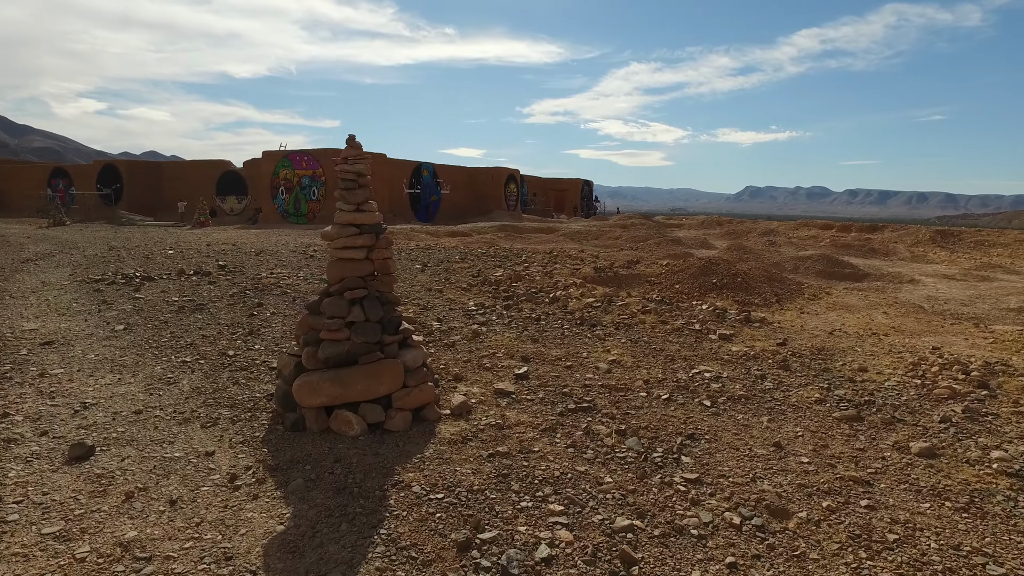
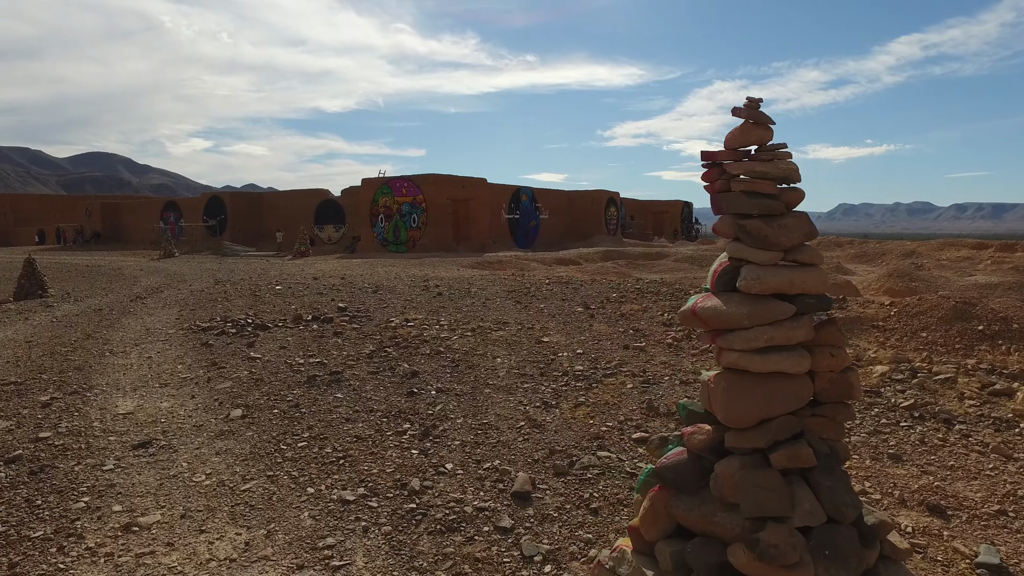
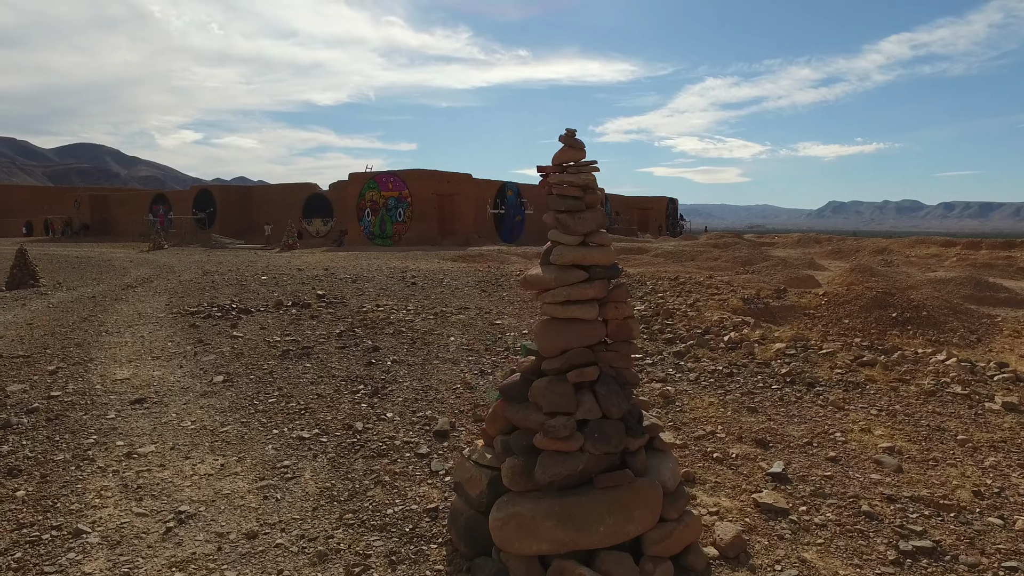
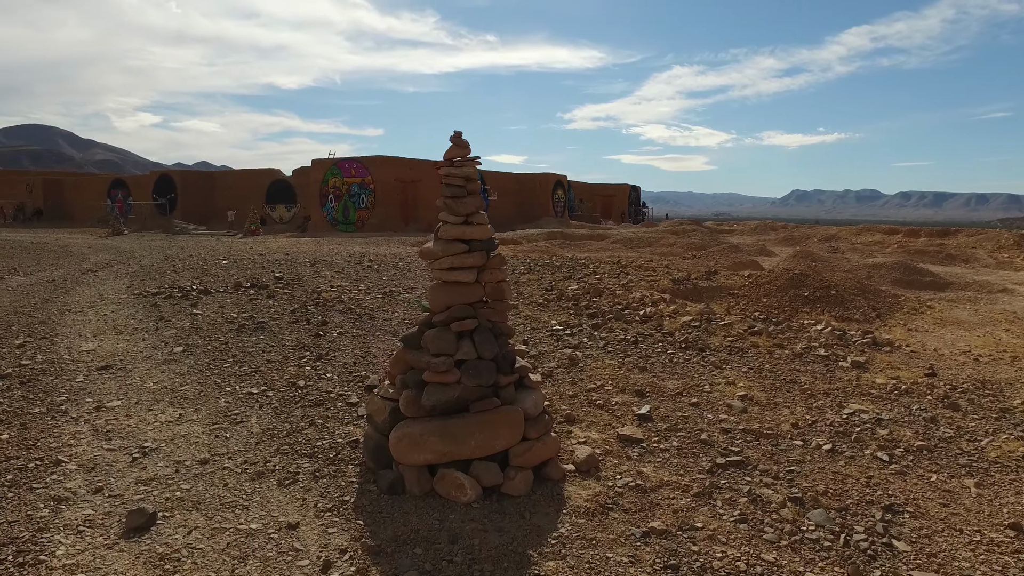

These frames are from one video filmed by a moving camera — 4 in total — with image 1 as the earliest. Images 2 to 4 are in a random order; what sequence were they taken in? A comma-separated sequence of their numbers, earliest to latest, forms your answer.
4, 3, 2
